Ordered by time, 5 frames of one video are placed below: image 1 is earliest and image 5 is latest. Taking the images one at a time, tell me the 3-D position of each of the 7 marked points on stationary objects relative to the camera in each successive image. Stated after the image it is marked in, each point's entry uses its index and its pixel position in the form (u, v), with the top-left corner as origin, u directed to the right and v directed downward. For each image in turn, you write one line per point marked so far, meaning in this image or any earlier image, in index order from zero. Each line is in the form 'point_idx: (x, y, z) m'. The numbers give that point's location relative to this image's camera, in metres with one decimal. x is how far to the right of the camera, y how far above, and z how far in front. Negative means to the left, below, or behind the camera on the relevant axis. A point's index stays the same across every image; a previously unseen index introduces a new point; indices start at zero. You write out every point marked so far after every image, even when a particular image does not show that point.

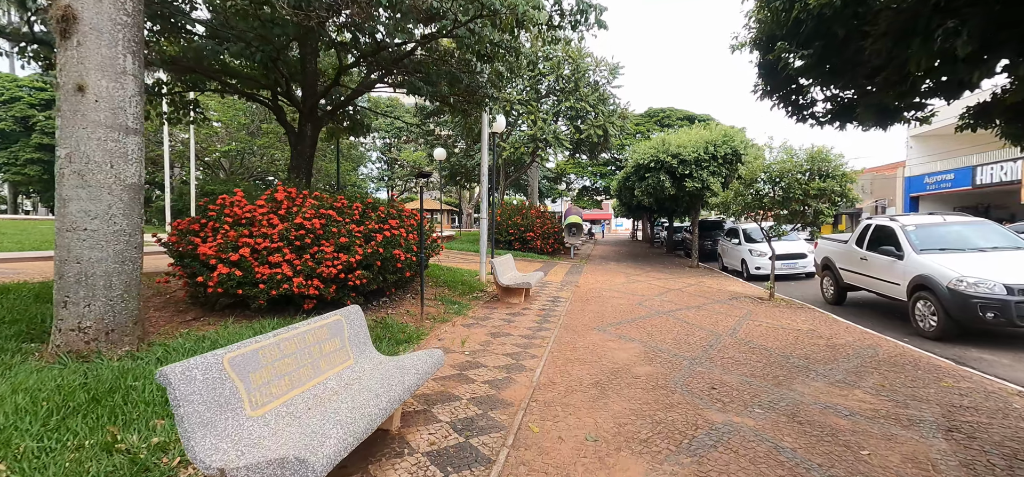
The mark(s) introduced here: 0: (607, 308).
0: (+1.8, -1.3, +7.7) m
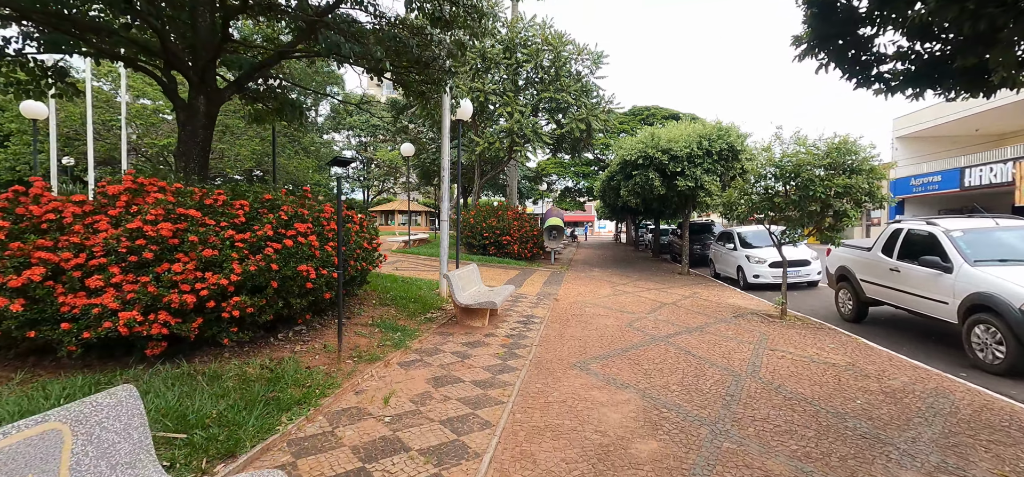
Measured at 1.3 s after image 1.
0: (+1.2, -1.4, +6.3) m
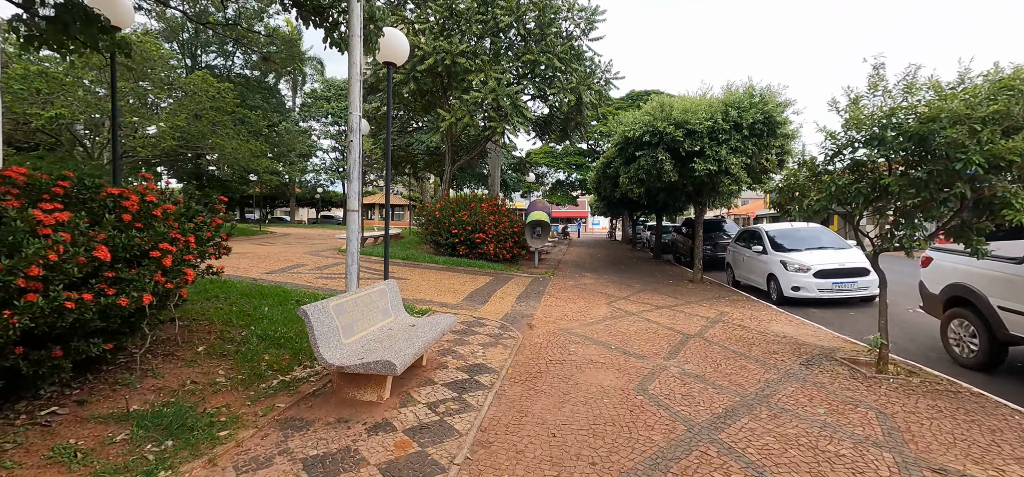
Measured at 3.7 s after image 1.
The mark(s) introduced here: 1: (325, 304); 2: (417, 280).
0: (+0.5, -1.5, +3.5) m
1: (-1.5, -0.5, +3.3) m
2: (-2.2, -1.0, +9.6) m
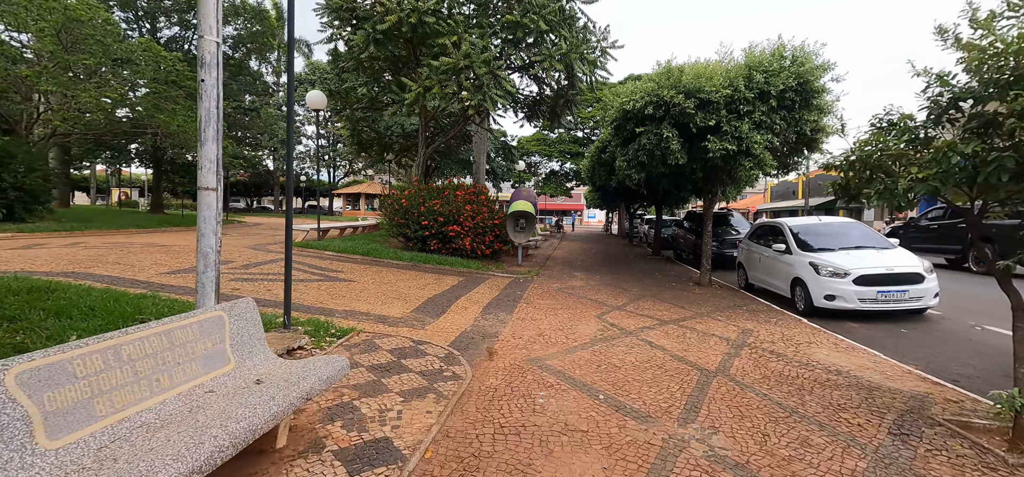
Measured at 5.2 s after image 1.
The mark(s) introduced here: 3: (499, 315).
0: (0.0, -1.5, +1.8) m
1: (-2.0, -0.5, +1.6) m
2: (-2.8, -0.8, +7.9) m
3: (-0.2, -1.2, +6.3) m
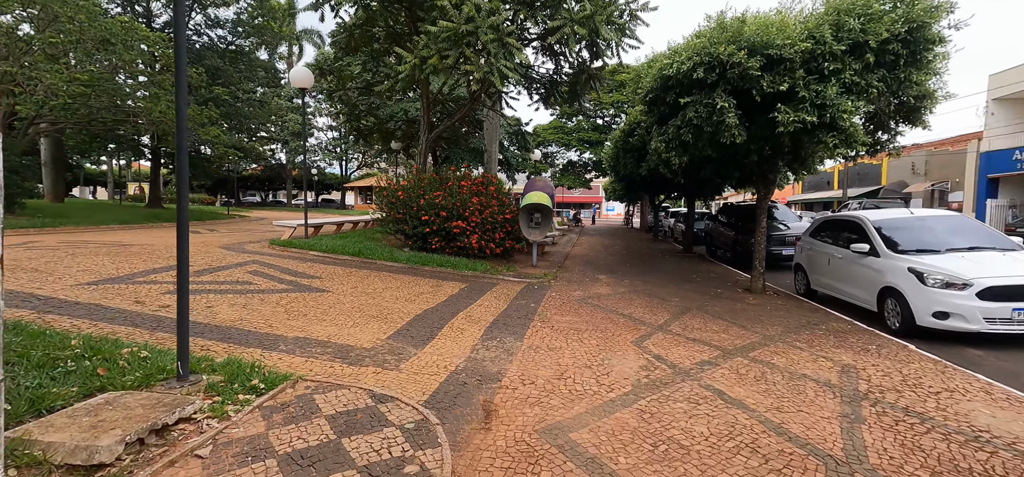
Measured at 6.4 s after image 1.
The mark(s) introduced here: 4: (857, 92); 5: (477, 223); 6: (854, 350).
0: (0.0, -1.5, +0.2) m
1: (-2.1, -0.6, +0.1) m
2: (-2.6, -0.8, +6.4) m
3: (-0.1, -1.2, +4.7) m
4: (+4.7, +2.0, +5.5) m
5: (-0.8, +0.4, +9.9) m
6: (+4.2, -1.3, +5.0) m
